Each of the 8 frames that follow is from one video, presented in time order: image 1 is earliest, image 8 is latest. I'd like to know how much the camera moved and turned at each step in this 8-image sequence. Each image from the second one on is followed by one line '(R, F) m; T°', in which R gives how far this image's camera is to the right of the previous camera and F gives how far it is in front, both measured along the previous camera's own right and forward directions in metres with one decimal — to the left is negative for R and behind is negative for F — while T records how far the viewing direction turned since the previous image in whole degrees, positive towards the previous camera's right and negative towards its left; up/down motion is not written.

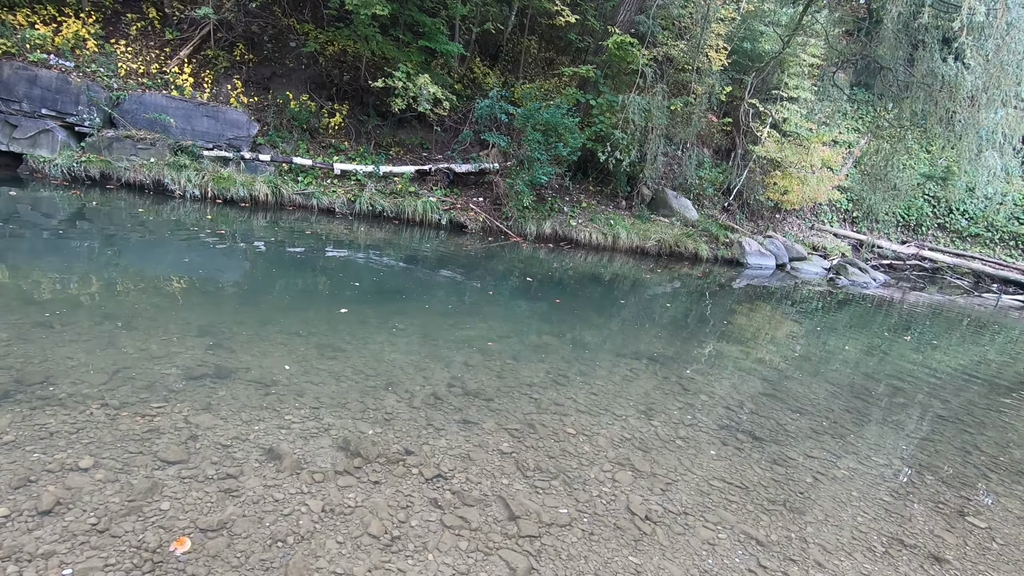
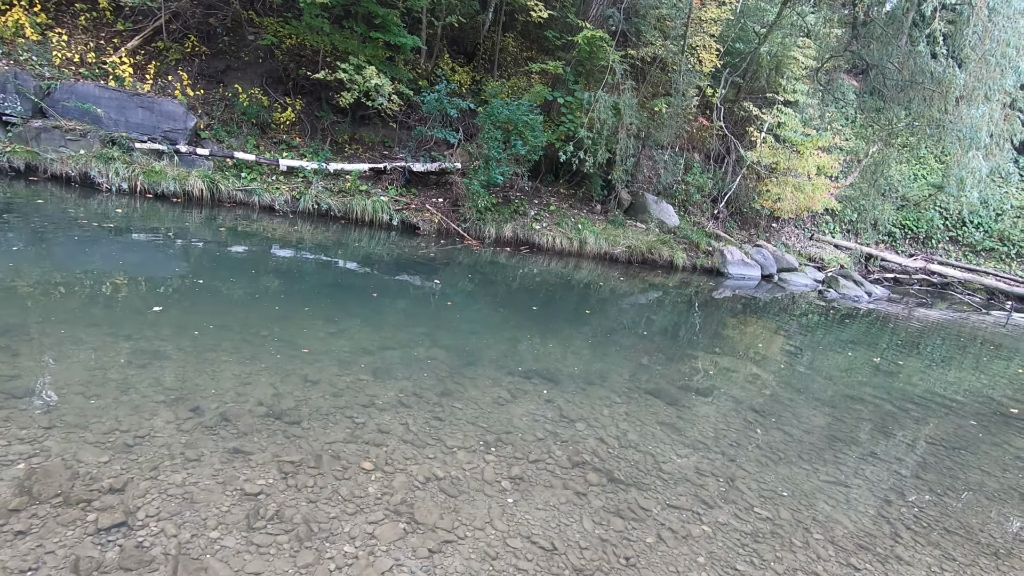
(+1.3, +0.6) m; -2°
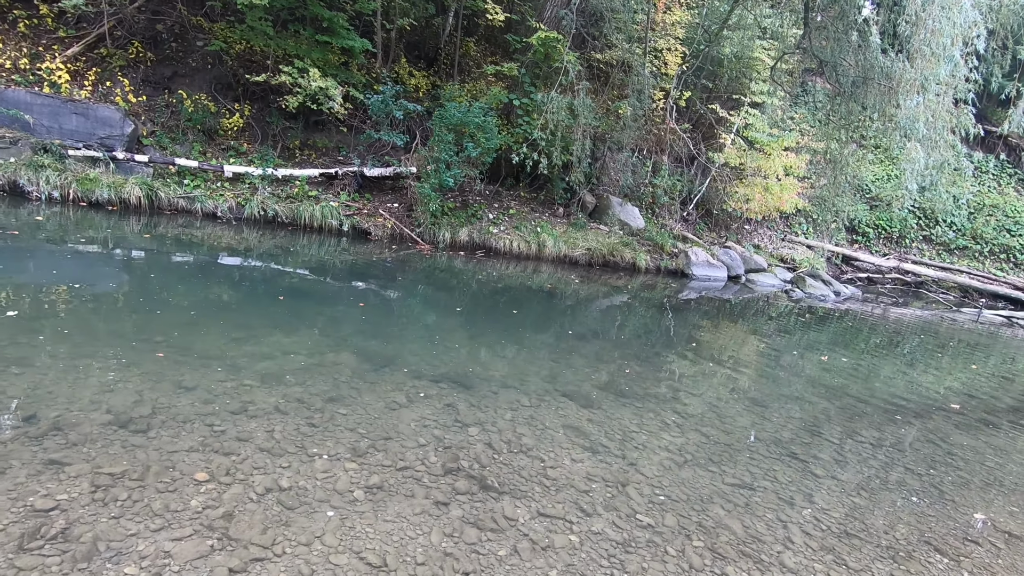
(+0.7, +0.2) m; +1°
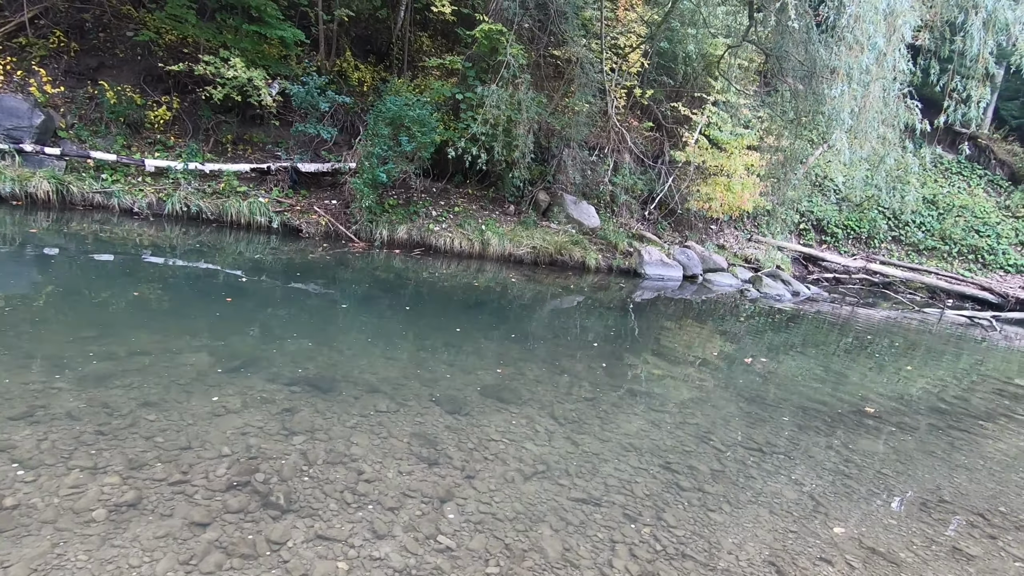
(+1.0, +0.3) m; +1°
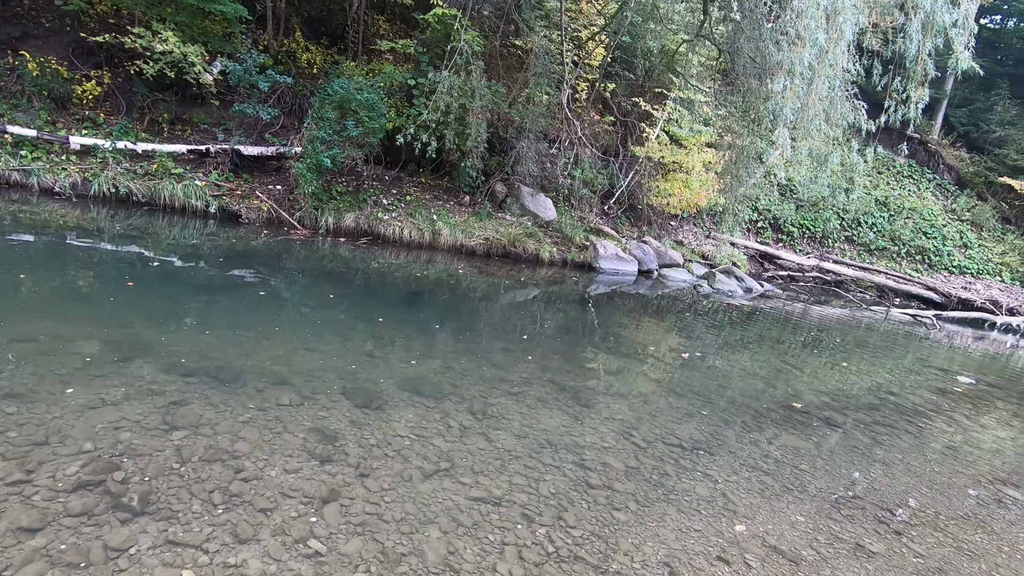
(+0.4, +0.2) m; +3°
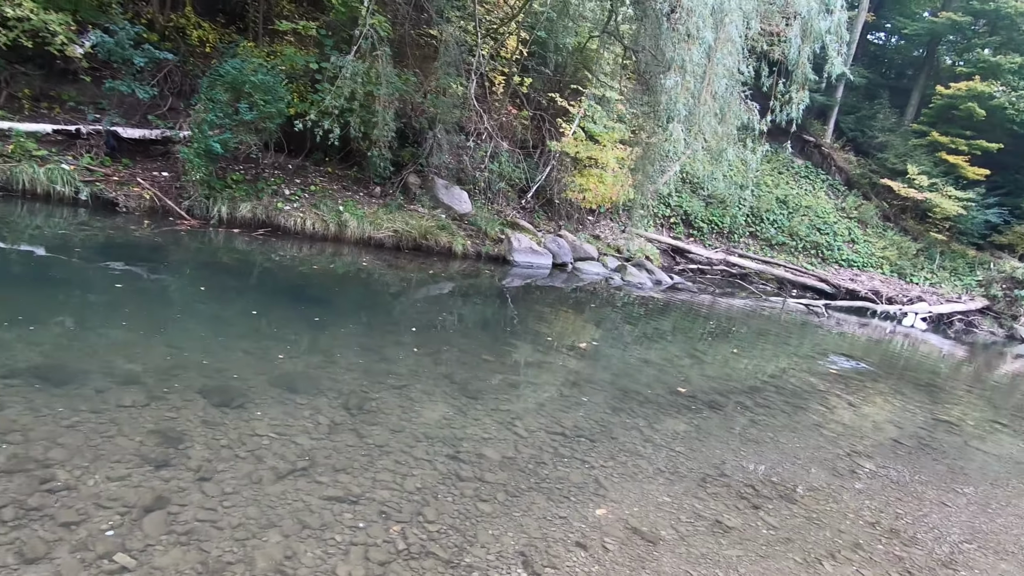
(+0.4, +0.1) m; +7°
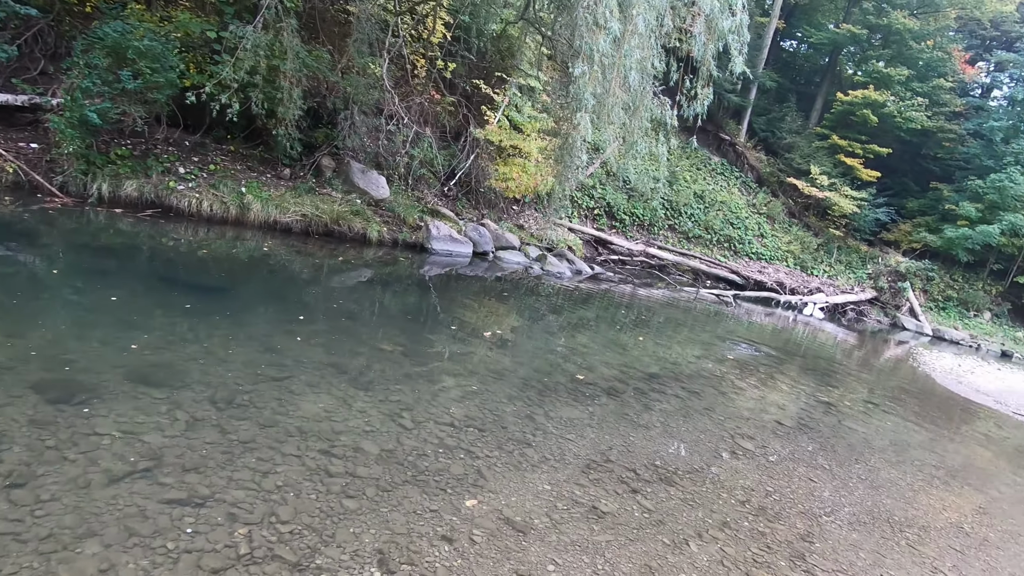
(+0.3, +0.1) m; +7°
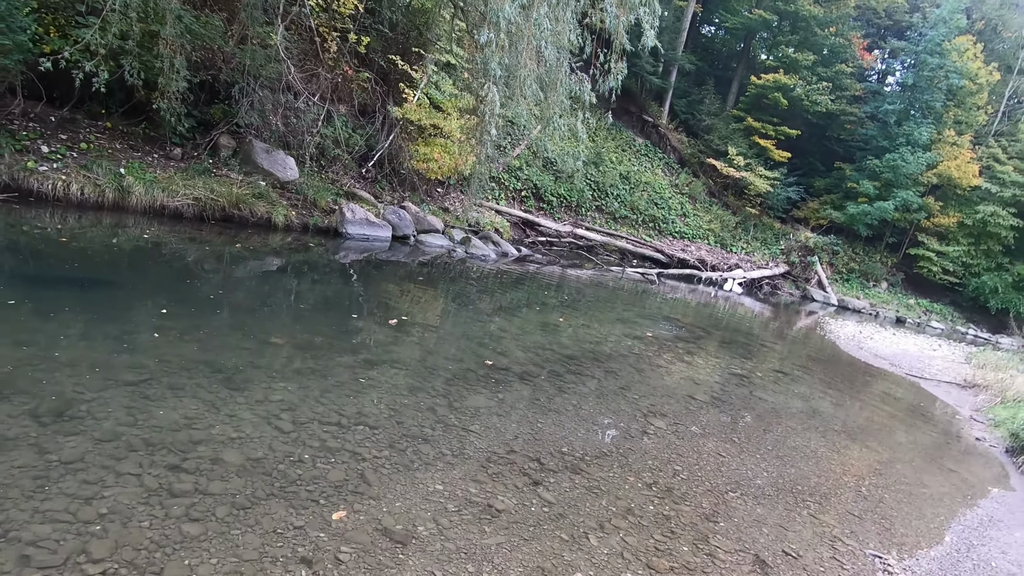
(+0.3, +0.3) m; +7°
